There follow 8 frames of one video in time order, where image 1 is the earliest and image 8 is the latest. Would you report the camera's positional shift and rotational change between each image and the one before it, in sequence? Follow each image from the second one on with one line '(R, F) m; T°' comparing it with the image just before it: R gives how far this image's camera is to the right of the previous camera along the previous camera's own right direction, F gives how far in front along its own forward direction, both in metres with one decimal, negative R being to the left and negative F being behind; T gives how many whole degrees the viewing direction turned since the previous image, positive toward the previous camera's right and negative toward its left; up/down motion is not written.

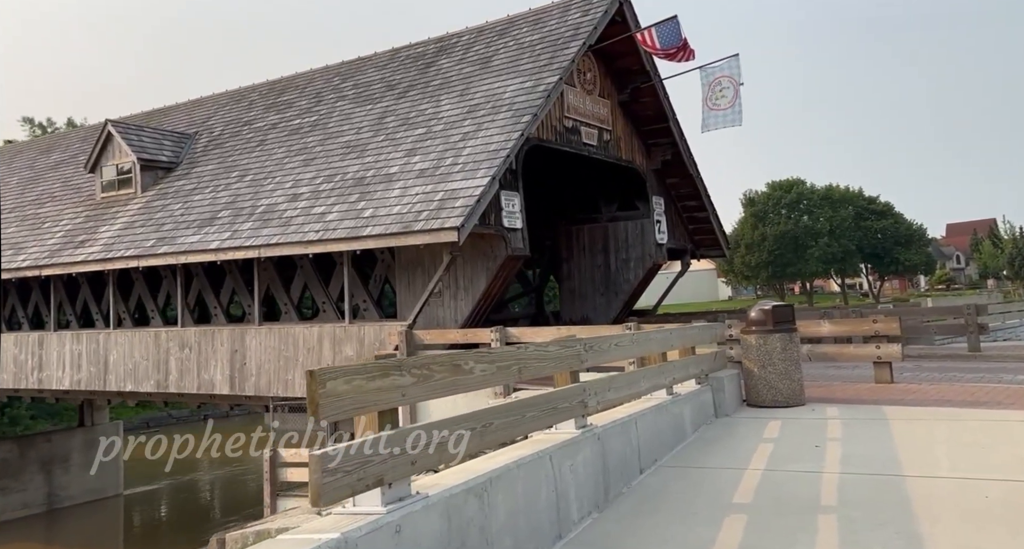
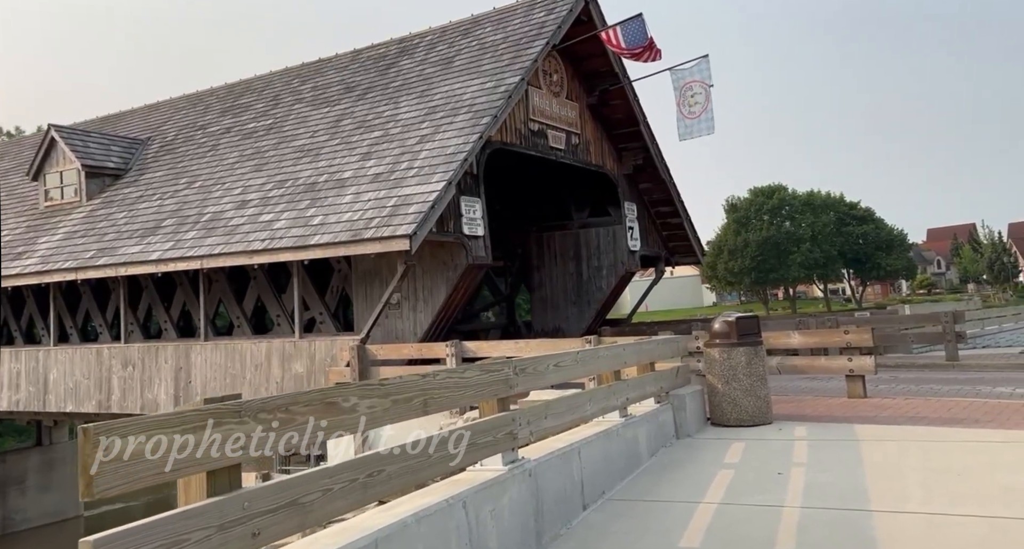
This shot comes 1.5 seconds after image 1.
(+0.3, +0.5) m; +1°
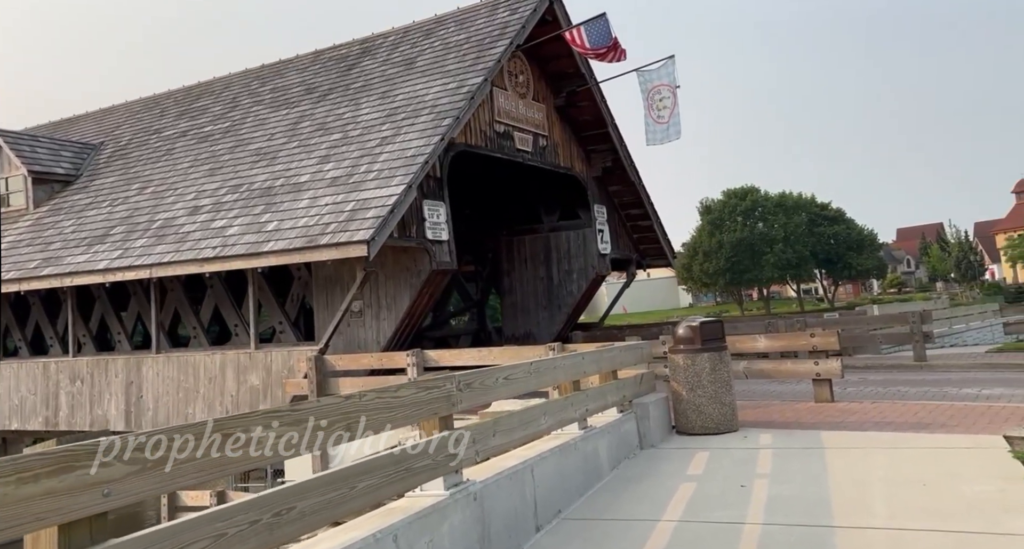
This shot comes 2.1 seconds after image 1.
(+0.2, +0.3) m; +2°
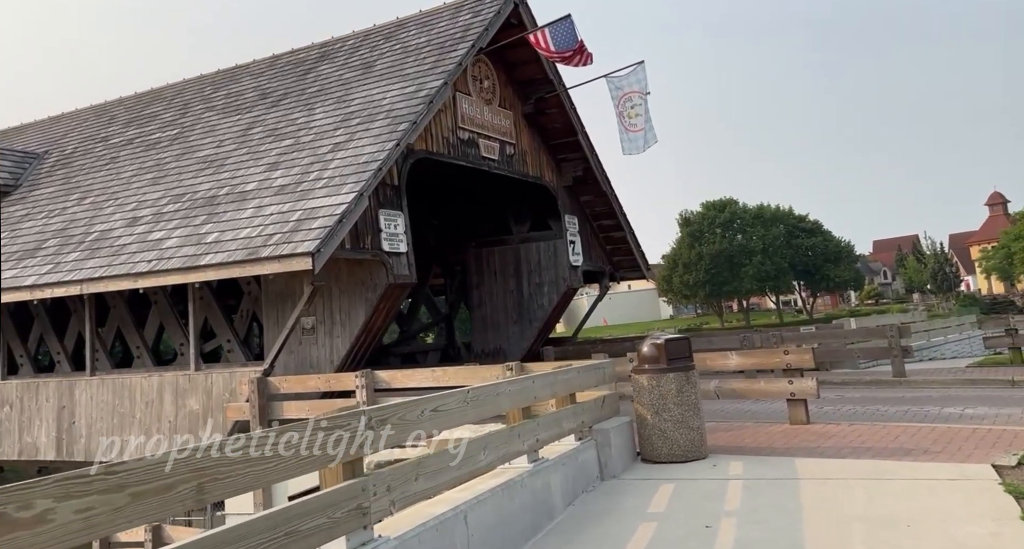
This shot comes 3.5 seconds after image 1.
(+0.2, +0.6) m; +1°
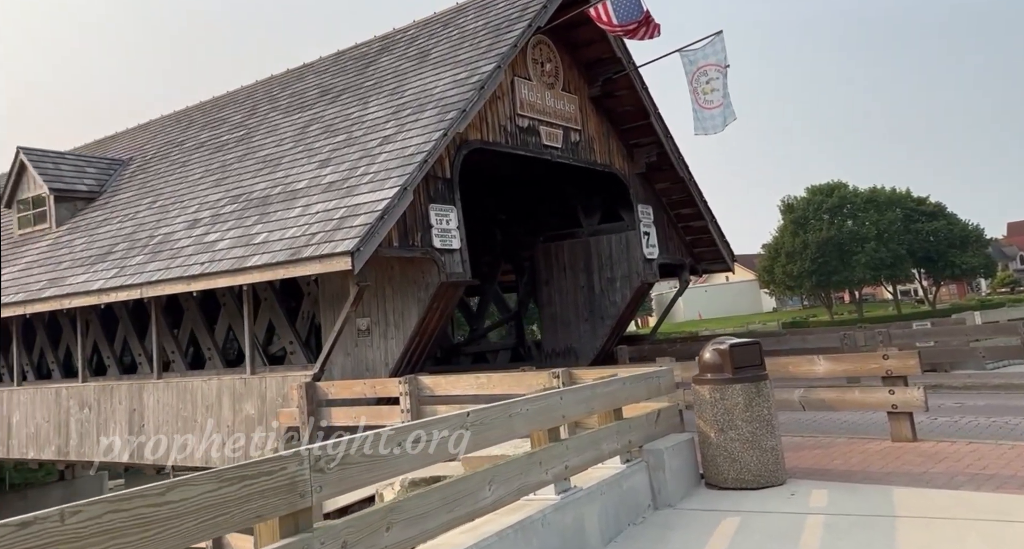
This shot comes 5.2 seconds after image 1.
(+0.4, +0.8) m; -6°
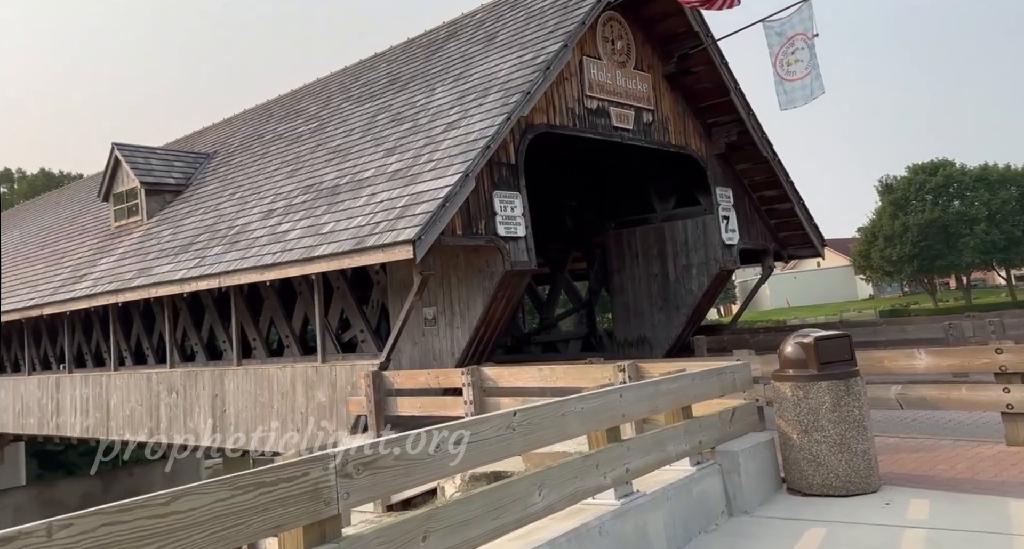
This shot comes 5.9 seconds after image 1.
(+0.1, +0.4) m; -5°
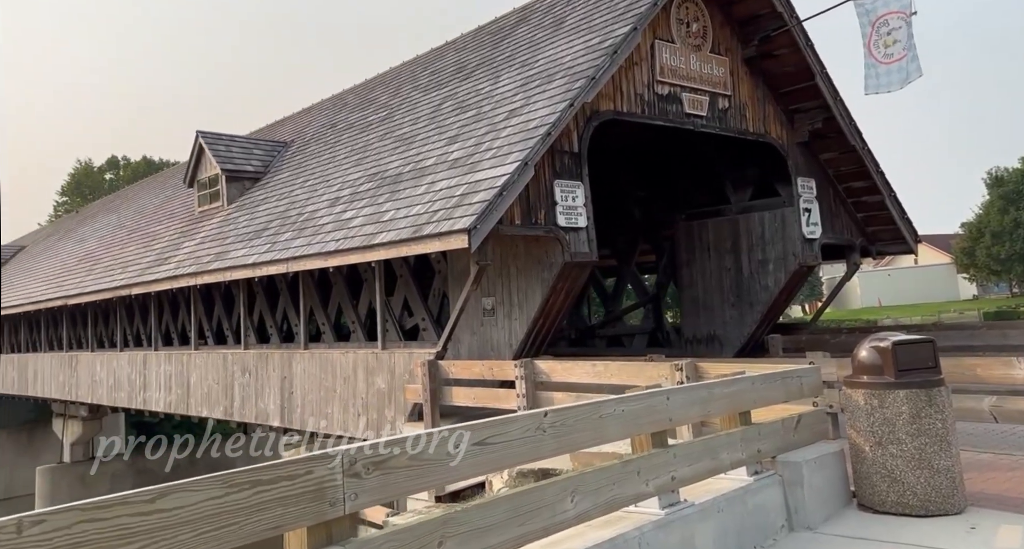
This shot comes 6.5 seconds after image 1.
(+0.2, +0.3) m; -5°
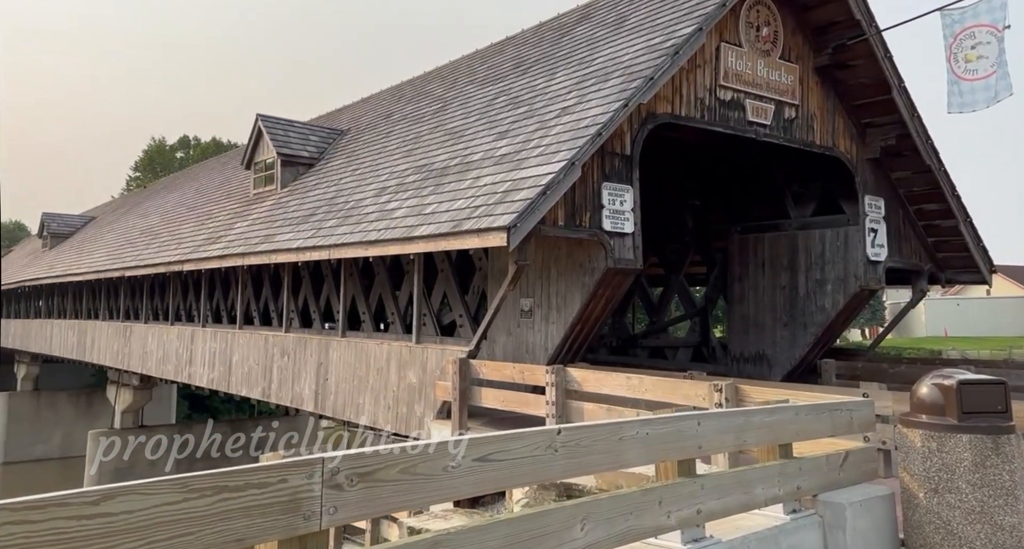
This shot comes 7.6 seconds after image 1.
(+0.1, +0.3) m; -4°
